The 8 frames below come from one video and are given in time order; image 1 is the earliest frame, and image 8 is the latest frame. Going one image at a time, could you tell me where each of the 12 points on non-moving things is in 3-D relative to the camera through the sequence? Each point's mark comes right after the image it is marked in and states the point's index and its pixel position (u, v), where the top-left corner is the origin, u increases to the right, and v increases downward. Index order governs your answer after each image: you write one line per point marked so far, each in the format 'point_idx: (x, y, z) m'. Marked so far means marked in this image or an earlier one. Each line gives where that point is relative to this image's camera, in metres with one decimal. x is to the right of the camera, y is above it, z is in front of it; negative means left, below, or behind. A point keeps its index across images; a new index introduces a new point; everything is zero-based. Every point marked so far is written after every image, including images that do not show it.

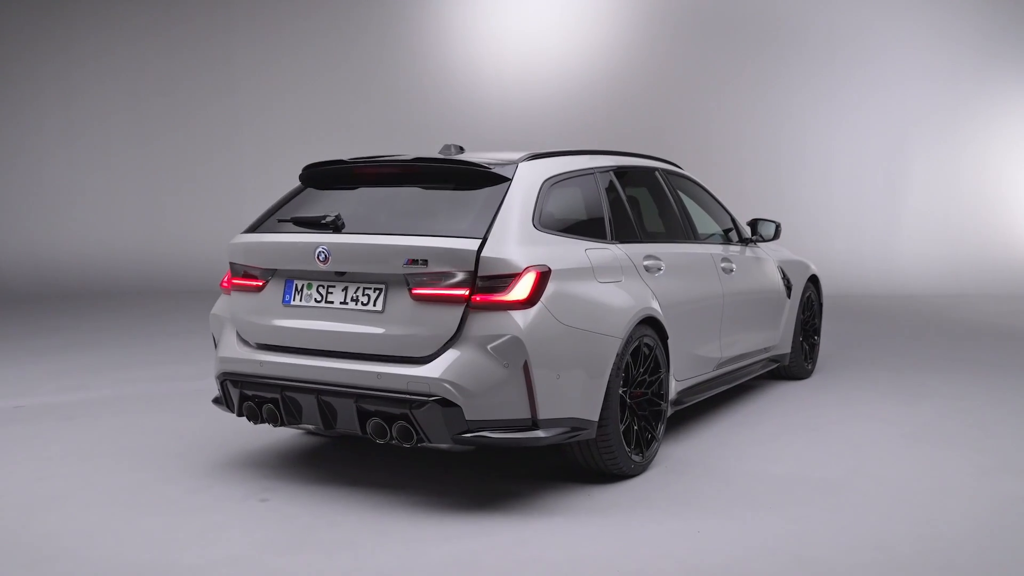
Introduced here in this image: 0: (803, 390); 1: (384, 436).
0: (+1.9, -0.7, +5.9) m
1: (-0.5, -0.6, +3.6) m
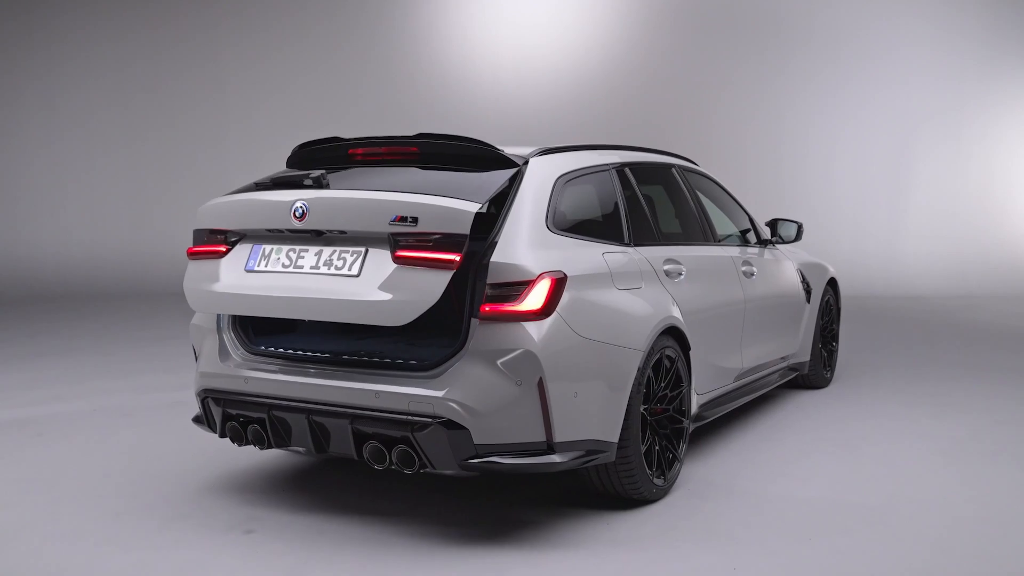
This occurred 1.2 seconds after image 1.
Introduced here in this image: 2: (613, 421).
0: (+1.9, -0.7, +5.6) m
1: (-0.5, -0.6, +3.2) m
2: (+0.4, -0.5, +3.4) m
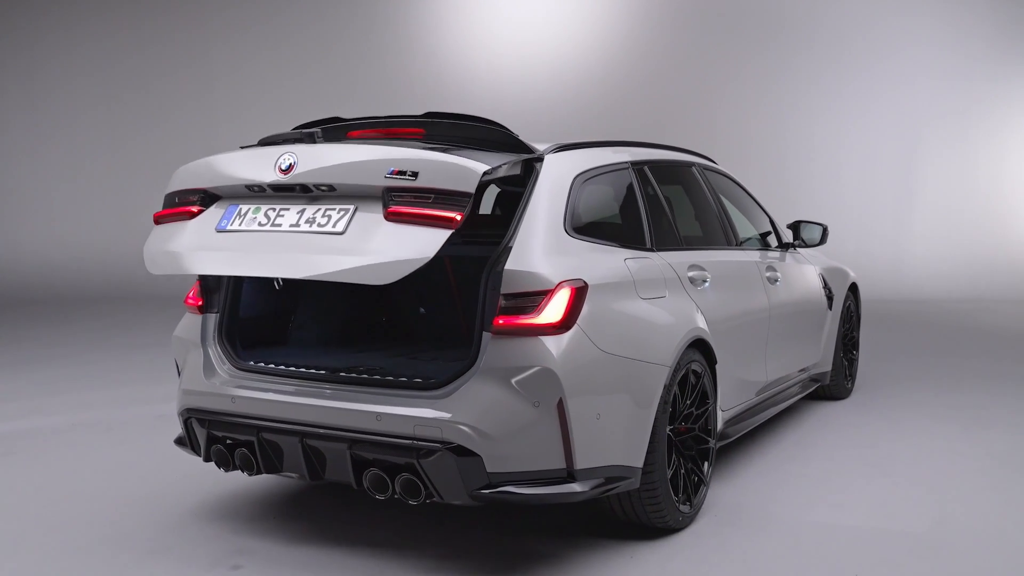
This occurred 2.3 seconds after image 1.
0: (+1.9, -0.7, +5.3) m
1: (-0.4, -0.6, +2.9) m
2: (+0.4, -0.5, +3.1) m
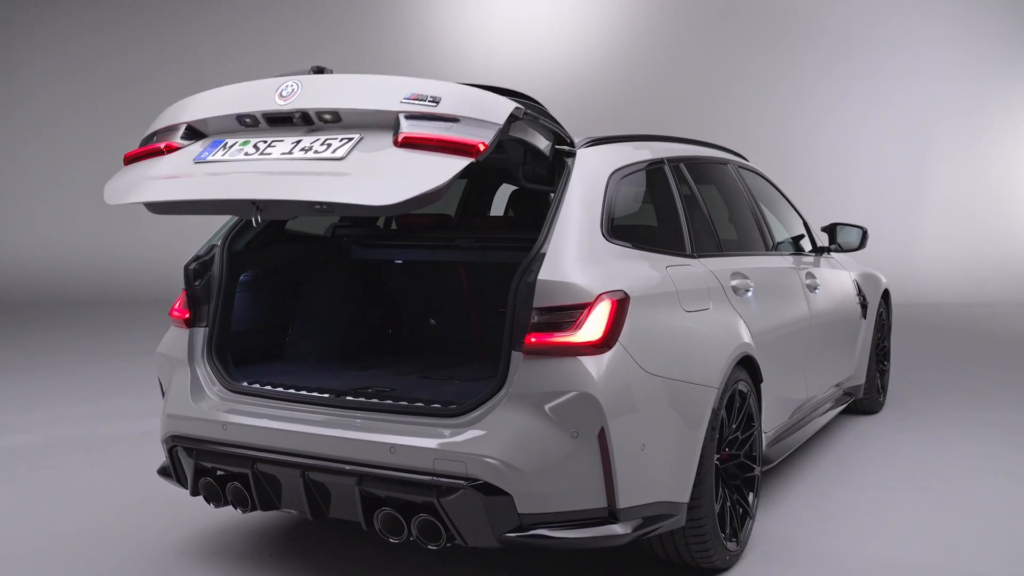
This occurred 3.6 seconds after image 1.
0: (+2.0, -0.8, +5.0) m
1: (-0.3, -0.7, +2.6) m
2: (+0.5, -0.5, +2.7) m
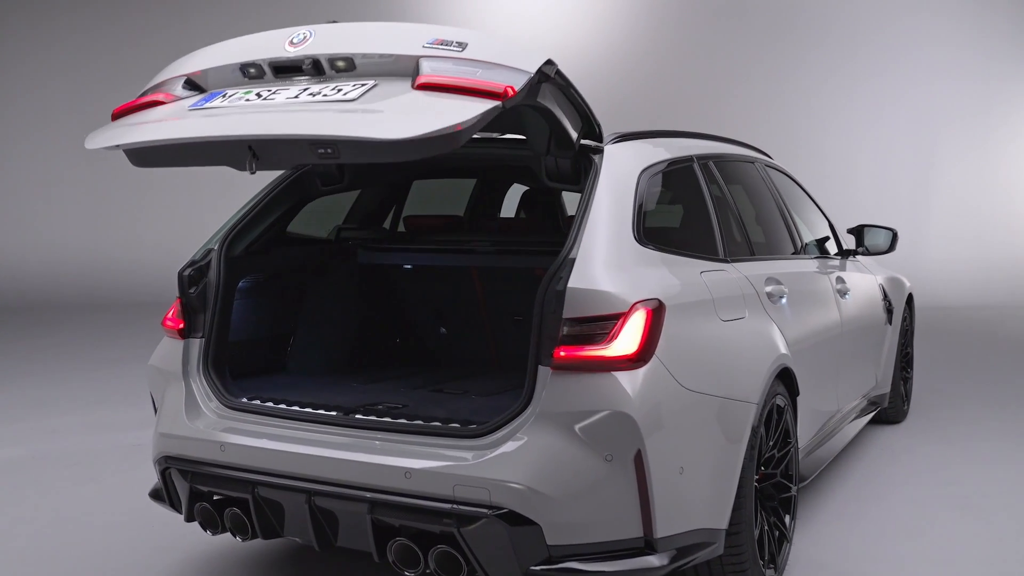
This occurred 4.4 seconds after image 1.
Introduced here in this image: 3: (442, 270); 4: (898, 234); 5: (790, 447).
0: (+2.0, -0.8, +4.8) m
1: (-0.2, -0.7, +2.3) m
2: (+0.6, -0.6, +2.5) m
3: (-0.3, +0.1, +3.5) m
4: (+1.8, +0.2, +4.2) m
5: (+0.9, -0.5, +3.0) m
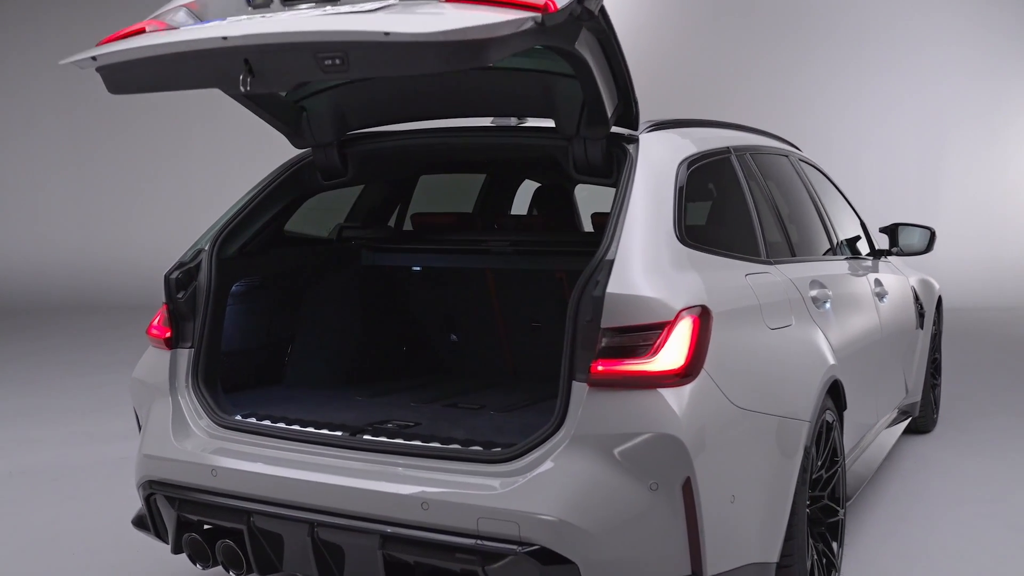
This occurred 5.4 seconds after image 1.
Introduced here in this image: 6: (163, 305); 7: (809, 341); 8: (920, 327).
0: (+2.1, -0.8, +4.5) m
1: (-0.2, -0.7, +2.1) m
2: (+0.6, -0.6, +2.2) m
3: (-0.2, +0.1, +3.2) m
4: (+1.8, +0.2, +4.0) m
5: (+0.9, -0.5, +2.7) m
6: (-1.0, 0.0, +2.6) m
7: (+0.8, -0.1, +2.6) m
8: (+1.9, -0.2, +4.4) m
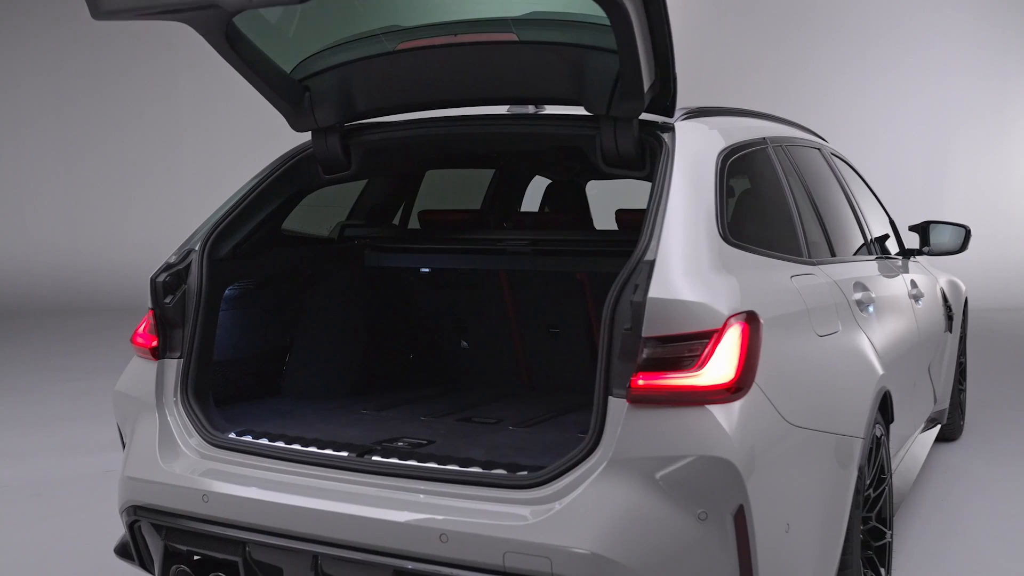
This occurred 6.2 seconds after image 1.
0: (+2.1, -0.8, +4.3) m
1: (-0.1, -0.7, +1.8) m
2: (+0.7, -0.6, +2.0) m
3: (-0.2, 0.0, +3.0) m
4: (+1.9, +0.2, +3.8) m
5: (+1.0, -0.5, +2.5) m
6: (-0.9, -0.1, +2.3) m
7: (+0.9, -0.2, +2.3) m
8: (+2.0, -0.2, +4.2) m
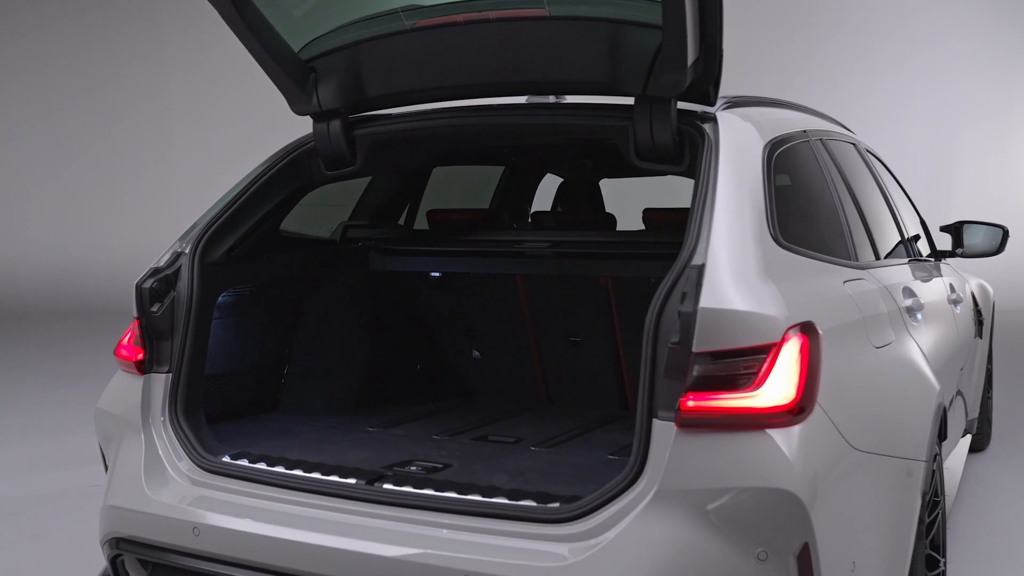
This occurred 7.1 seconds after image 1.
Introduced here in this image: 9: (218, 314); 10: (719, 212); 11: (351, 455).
0: (+2.2, -0.8, +4.1) m
1: (-0.1, -0.7, +1.6) m
2: (+0.7, -0.6, +1.8) m
3: (-0.1, 0.0, +2.8) m
4: (+1.9, +0.2, +3.6) m
5: (+1.1, -0.5, +2.3) m
6: (-0.9, -0.1, +2.1) m
7: (+0.9, -0.2, +2.1) m
8: (+2.0, -0.2, +4.0) m
9: (-0.7, -0.1, +2.3) m
10: (+0.4, +0.1, +1.7) m
11: (-0.4, -0.4, +2.0) m
